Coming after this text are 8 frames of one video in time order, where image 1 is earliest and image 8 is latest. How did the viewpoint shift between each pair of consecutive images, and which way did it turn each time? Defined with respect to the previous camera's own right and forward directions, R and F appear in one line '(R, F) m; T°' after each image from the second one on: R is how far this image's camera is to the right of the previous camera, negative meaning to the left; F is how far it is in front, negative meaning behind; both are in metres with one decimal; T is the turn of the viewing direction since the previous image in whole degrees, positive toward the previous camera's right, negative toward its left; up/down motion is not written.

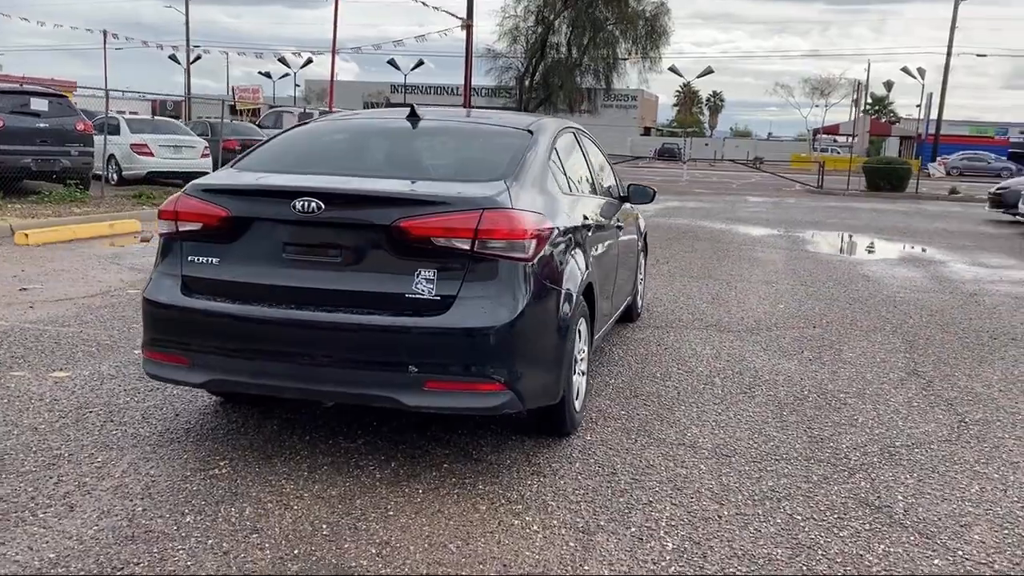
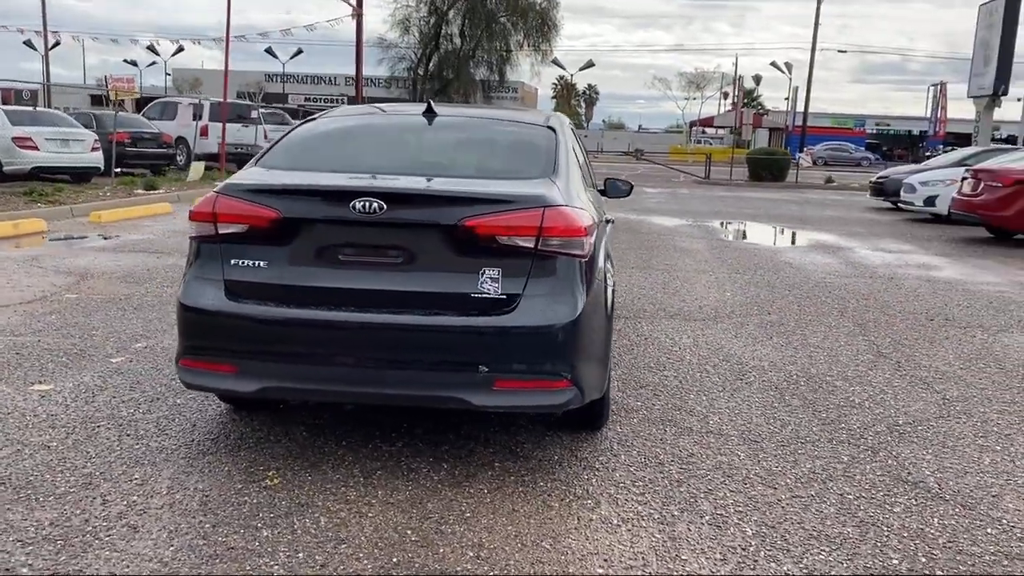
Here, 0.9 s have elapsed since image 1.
(-0.7, 0.0) m; +8°
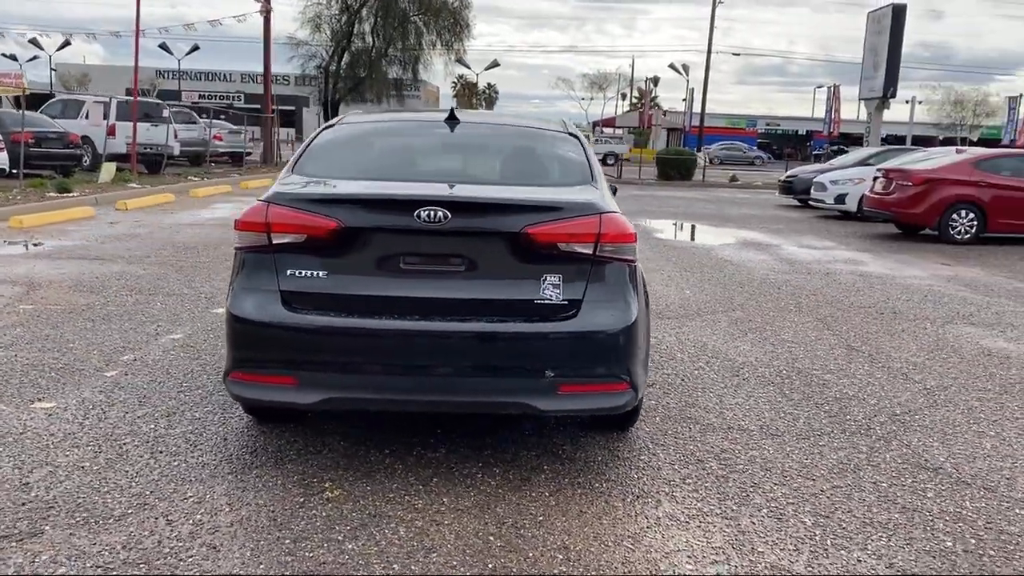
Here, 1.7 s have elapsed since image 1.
(-0.6, 0.0) m; +6°
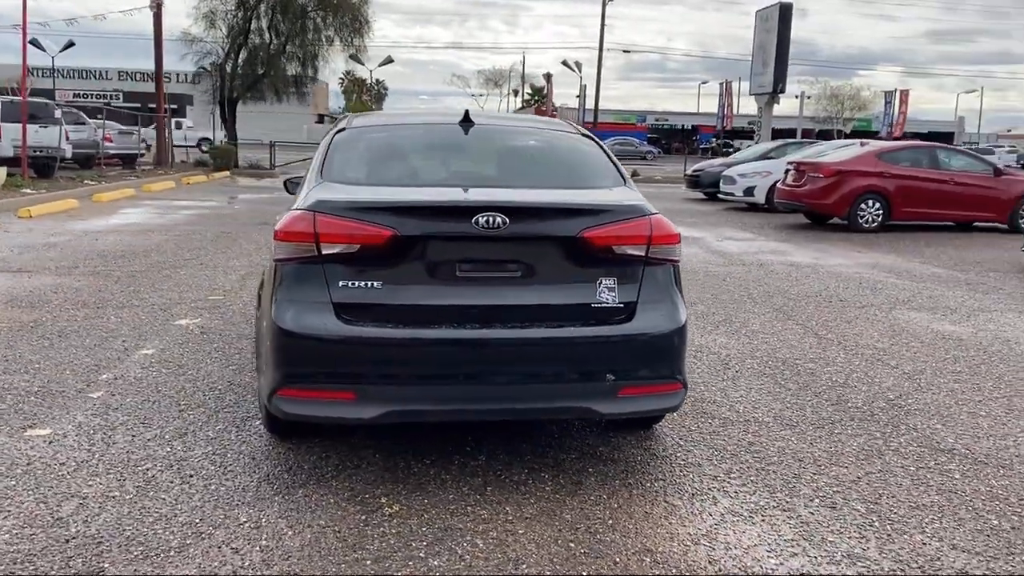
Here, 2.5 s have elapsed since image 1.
(-0.6, +0.1) m; +7°
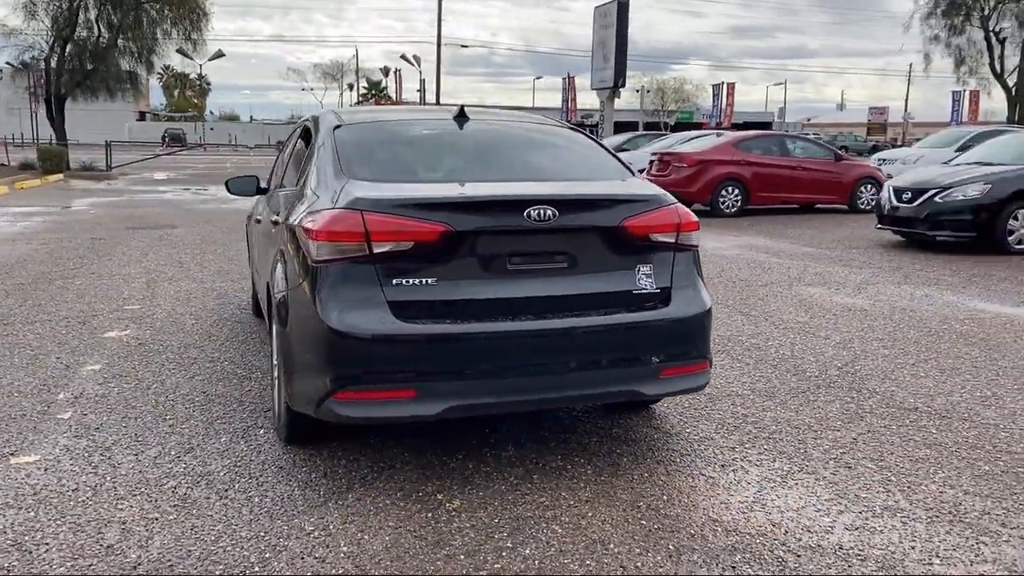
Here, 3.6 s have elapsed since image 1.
(-0.8, 0.0) m; +10°
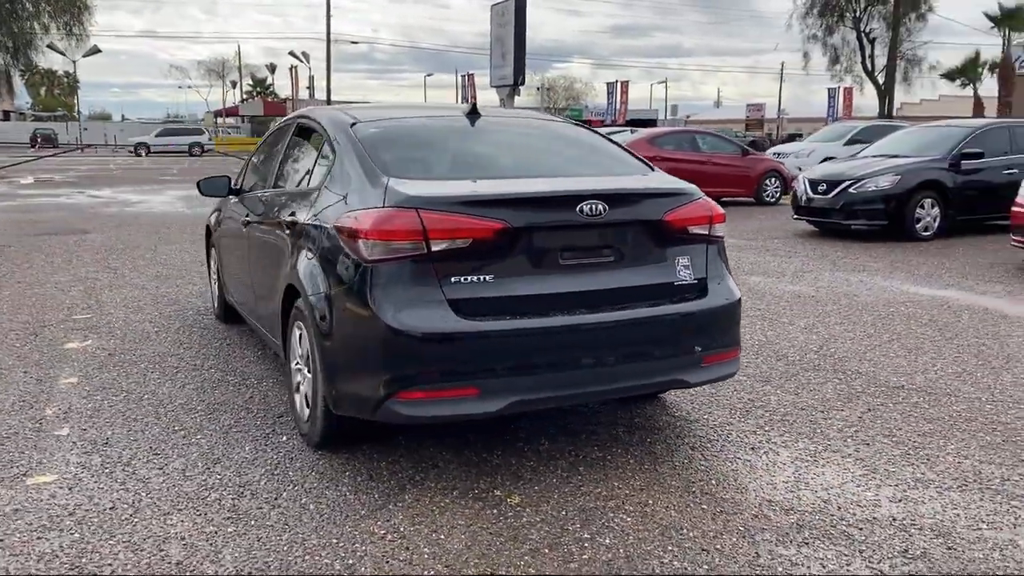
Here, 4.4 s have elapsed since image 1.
(-0.6, 0.0) m; +7°
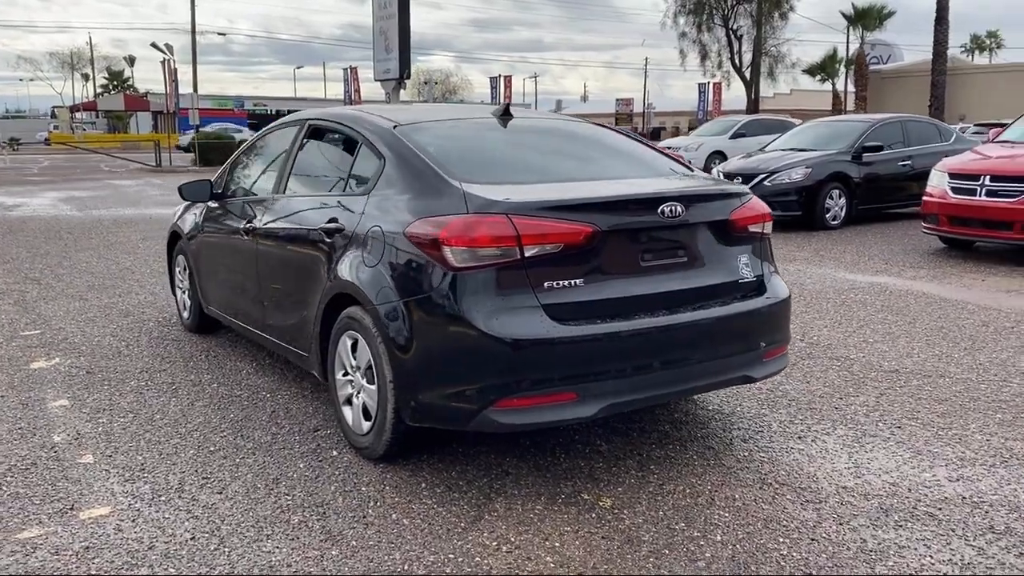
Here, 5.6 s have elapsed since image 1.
(-0.8, +0.1) m; +8°
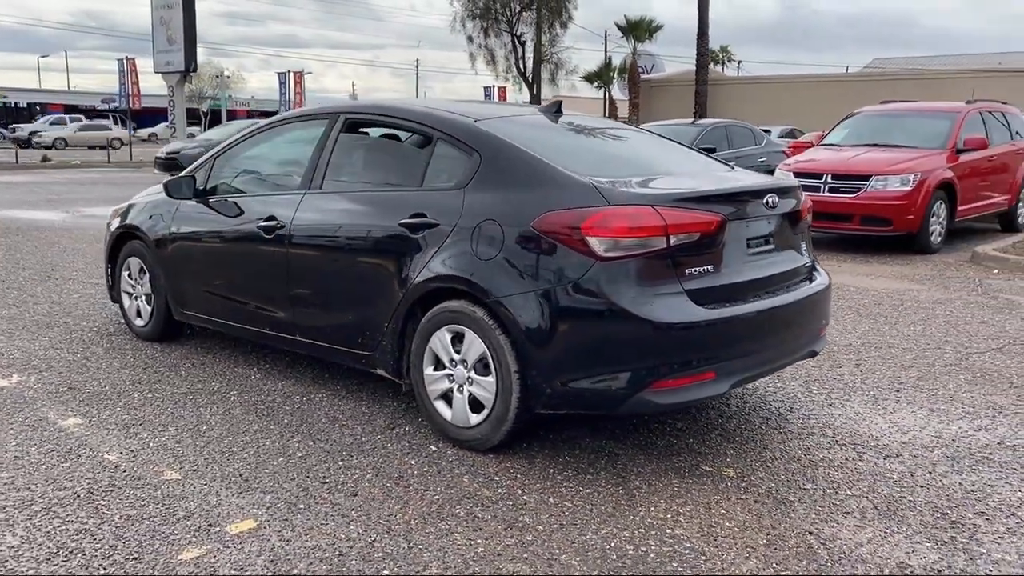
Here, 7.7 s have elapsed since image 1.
(-1.5, +0.1) m; +15°
